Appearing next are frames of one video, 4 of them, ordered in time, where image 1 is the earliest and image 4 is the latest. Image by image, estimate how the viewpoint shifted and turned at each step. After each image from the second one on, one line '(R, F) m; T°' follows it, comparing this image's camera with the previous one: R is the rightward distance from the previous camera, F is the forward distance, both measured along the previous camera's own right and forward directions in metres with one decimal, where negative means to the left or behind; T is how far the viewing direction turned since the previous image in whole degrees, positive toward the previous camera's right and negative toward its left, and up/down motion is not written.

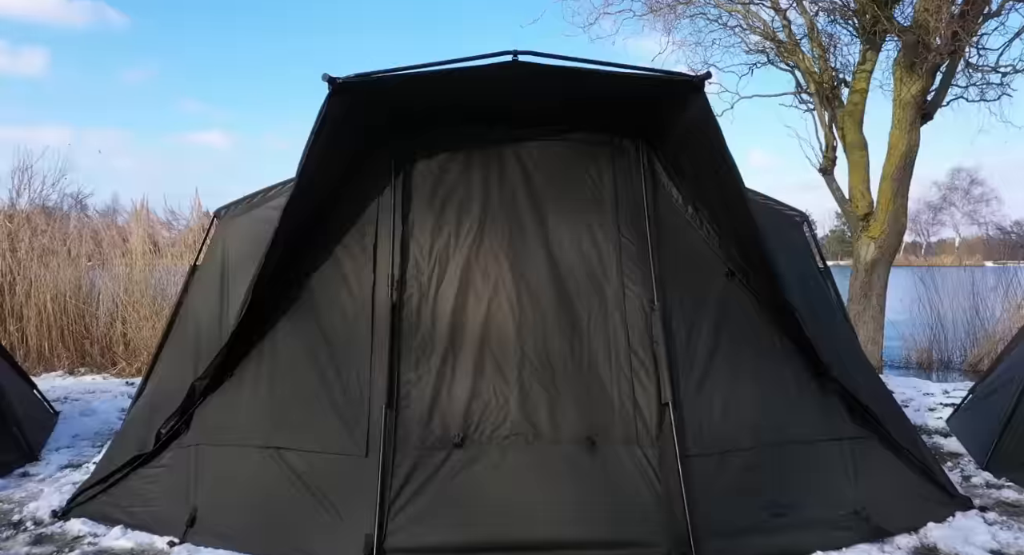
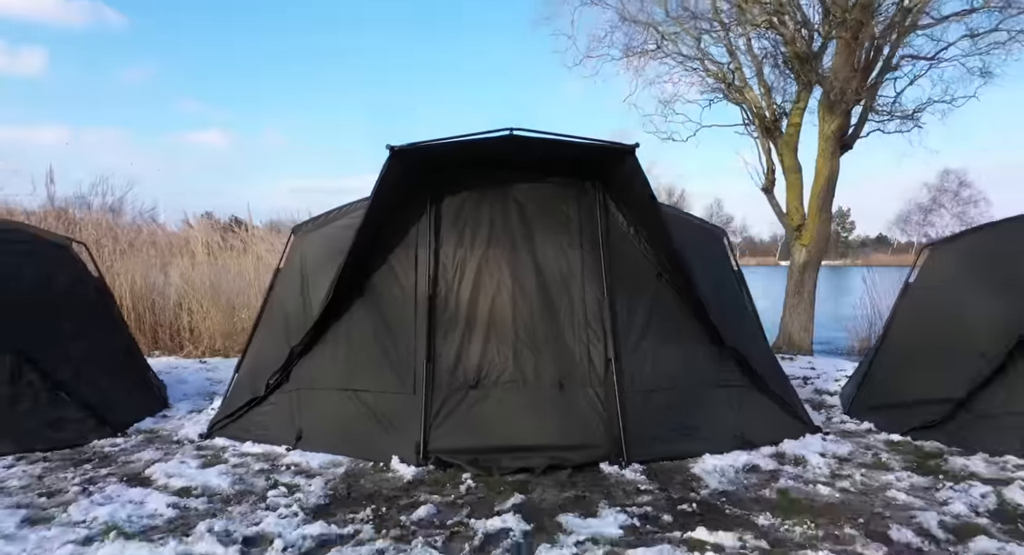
(0.0, -1.4) m; 0°
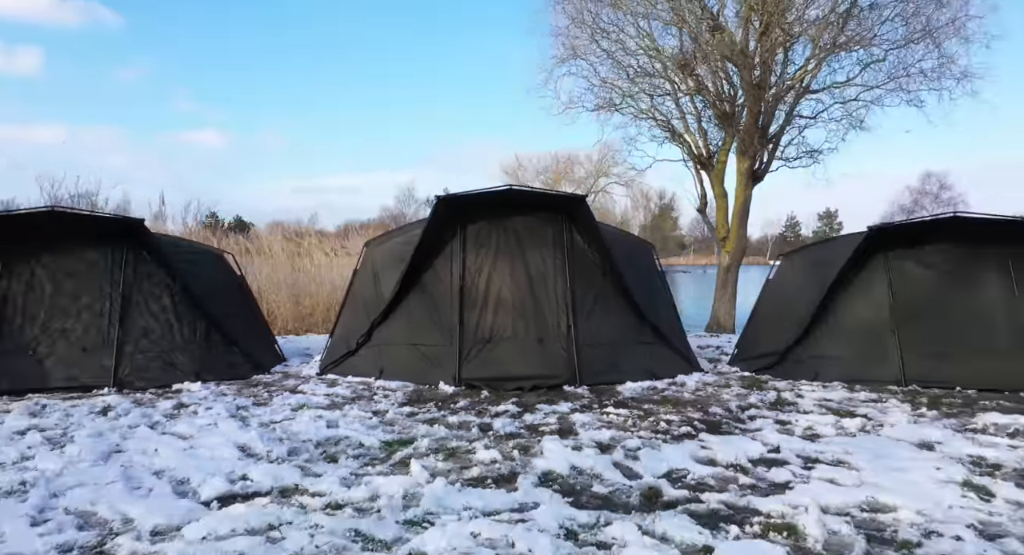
(0.0, -2.6) m; 0°
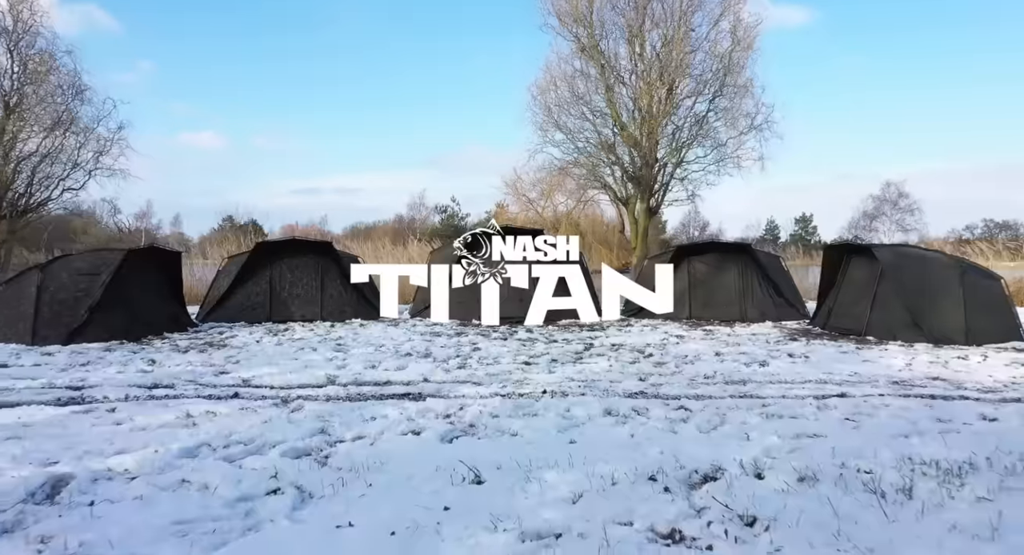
(+0.1, -6.8) m; 0°
